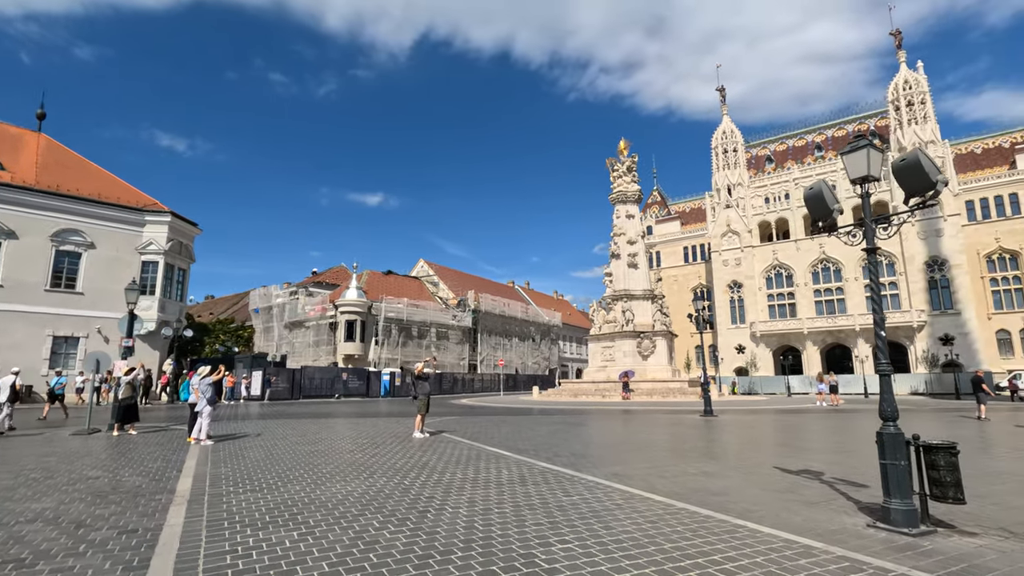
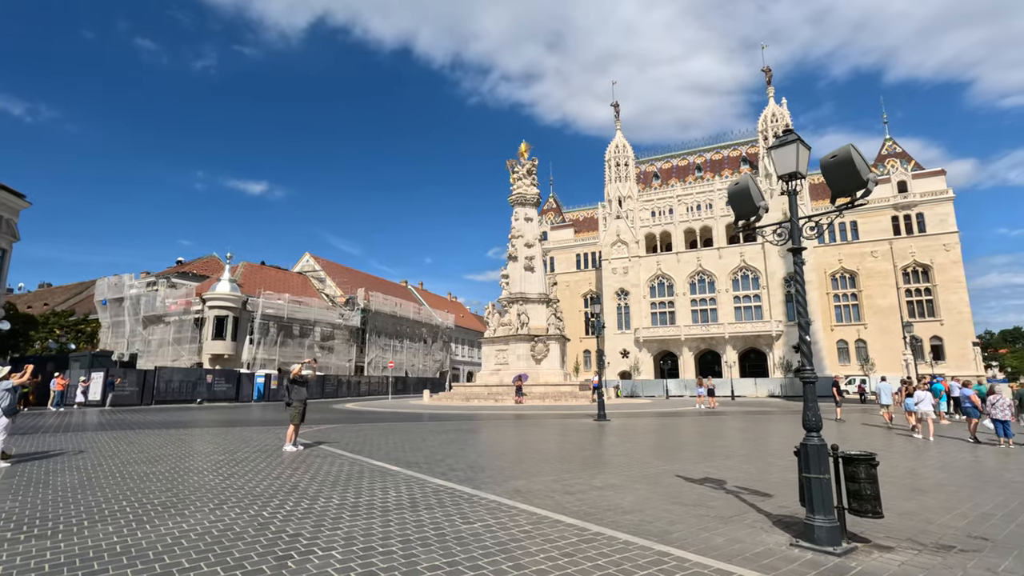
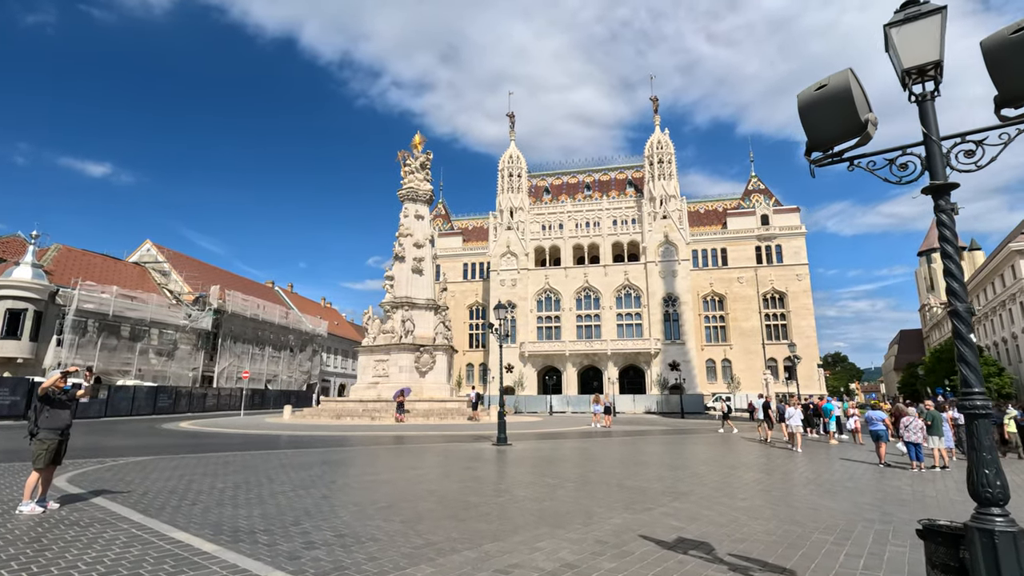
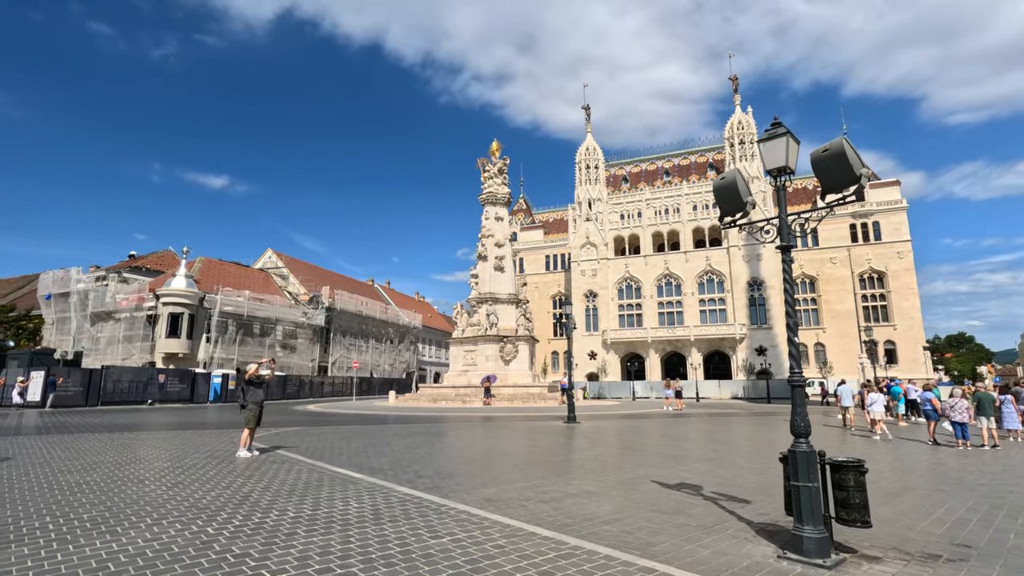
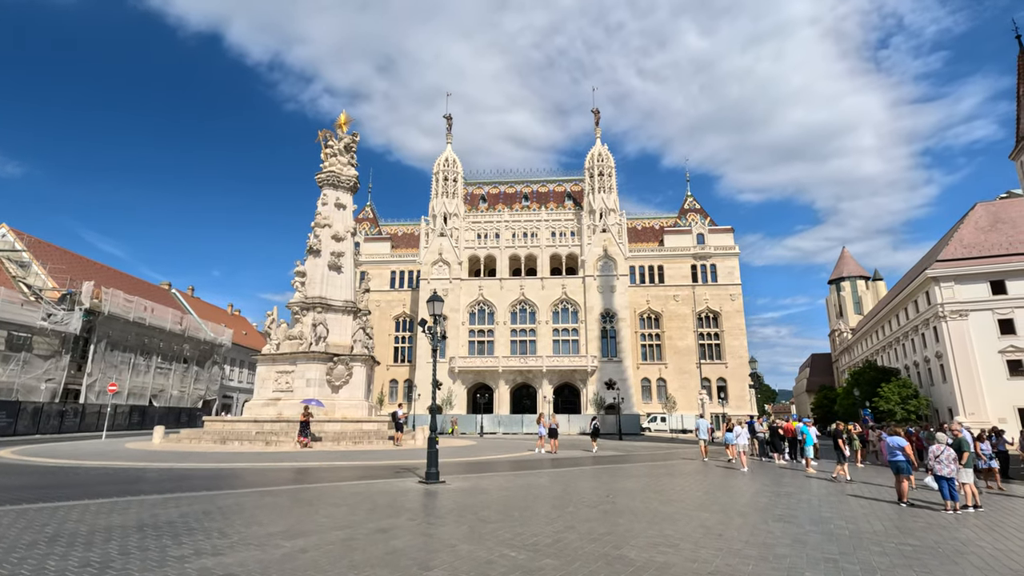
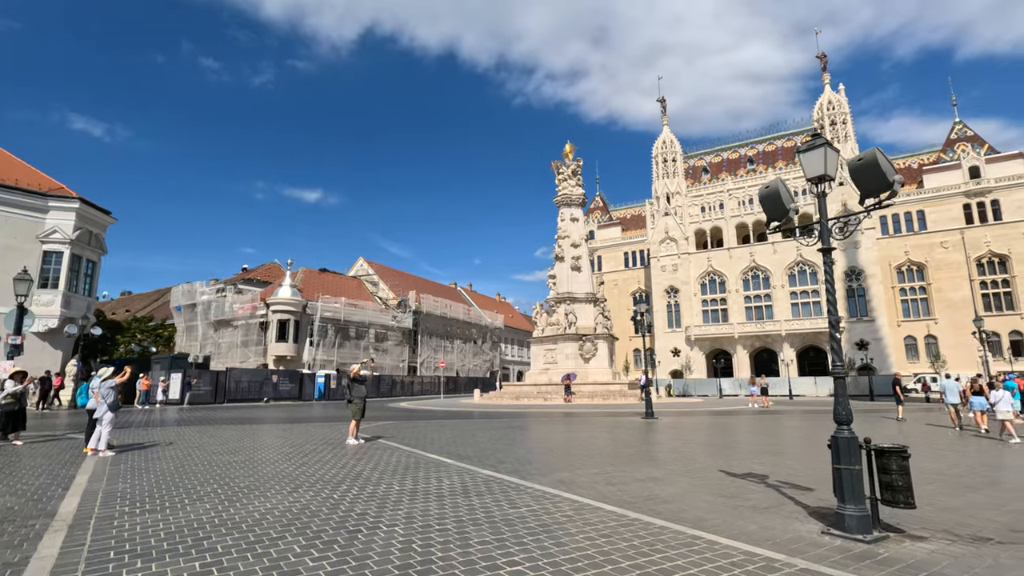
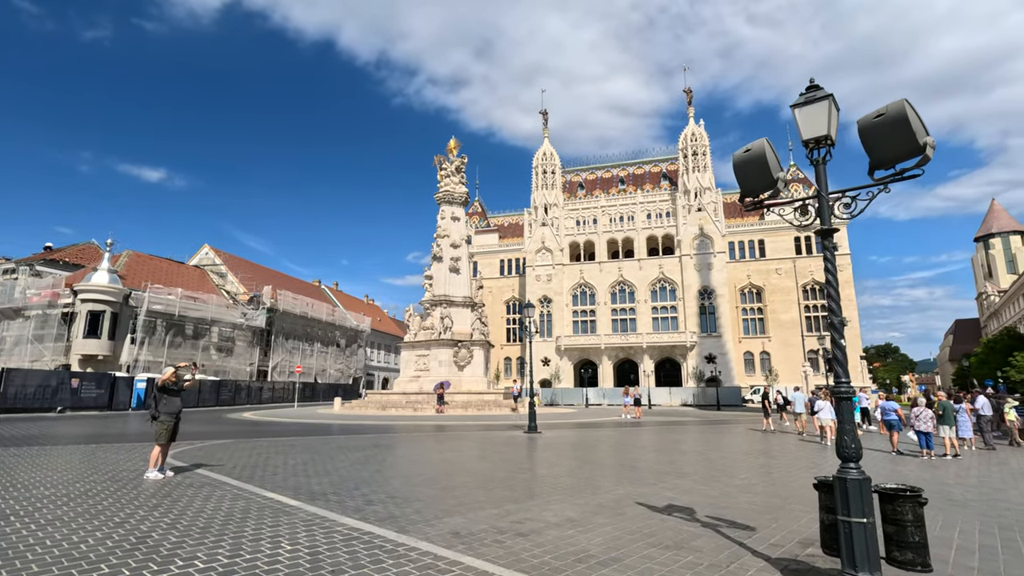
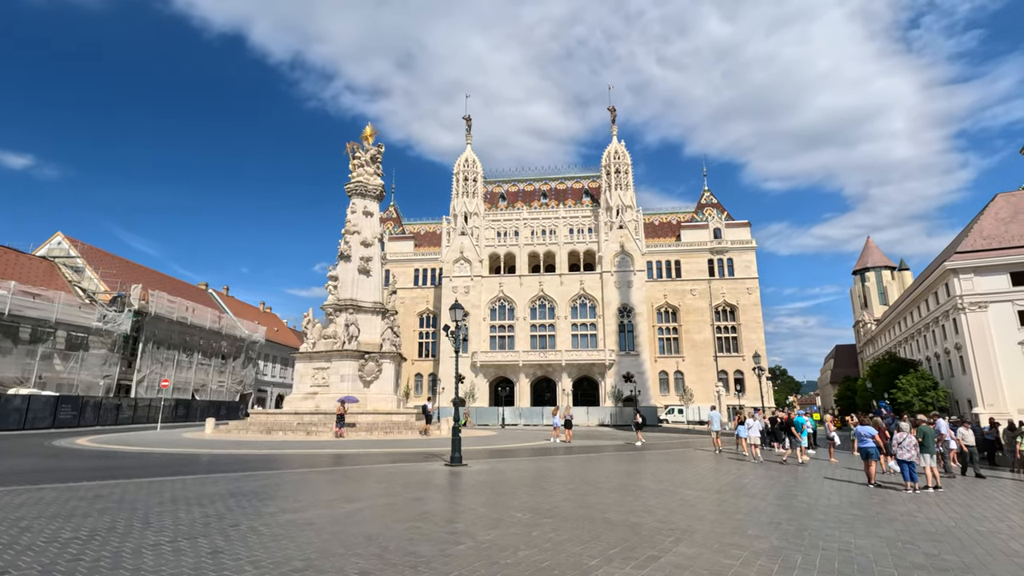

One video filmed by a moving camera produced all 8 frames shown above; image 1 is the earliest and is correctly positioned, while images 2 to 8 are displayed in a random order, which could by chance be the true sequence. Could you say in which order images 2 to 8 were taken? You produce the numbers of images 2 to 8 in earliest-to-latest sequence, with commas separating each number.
6, 2, 4, 7, 3, 8, 5
